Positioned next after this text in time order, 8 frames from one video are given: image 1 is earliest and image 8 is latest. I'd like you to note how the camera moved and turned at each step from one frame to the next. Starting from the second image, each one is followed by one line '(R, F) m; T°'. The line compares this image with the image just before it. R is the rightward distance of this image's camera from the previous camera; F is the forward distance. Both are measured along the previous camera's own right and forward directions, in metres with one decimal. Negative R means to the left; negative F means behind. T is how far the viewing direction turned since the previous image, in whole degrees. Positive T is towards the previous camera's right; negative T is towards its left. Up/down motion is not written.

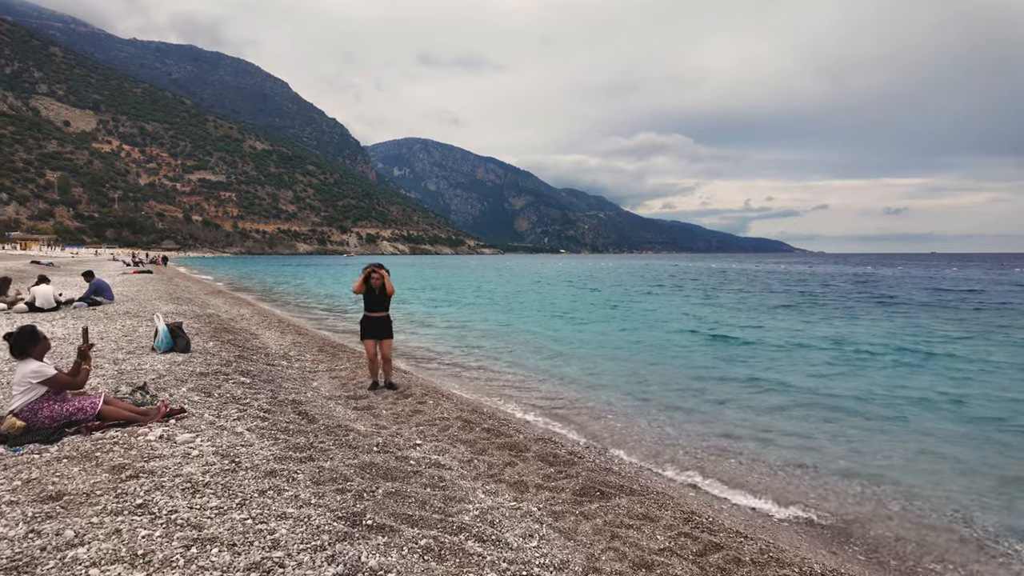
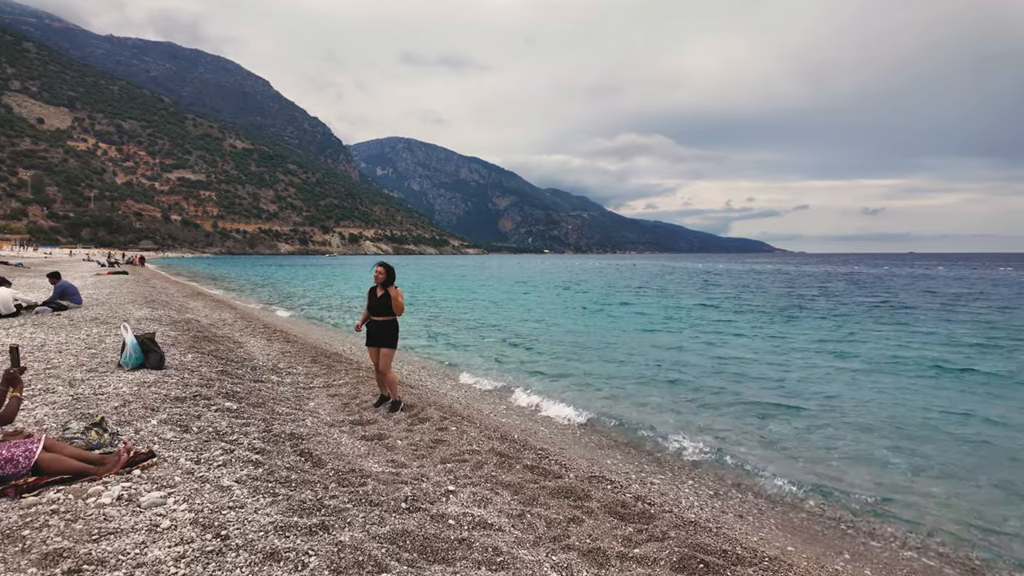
(-0.7, +1.5) m; +2°
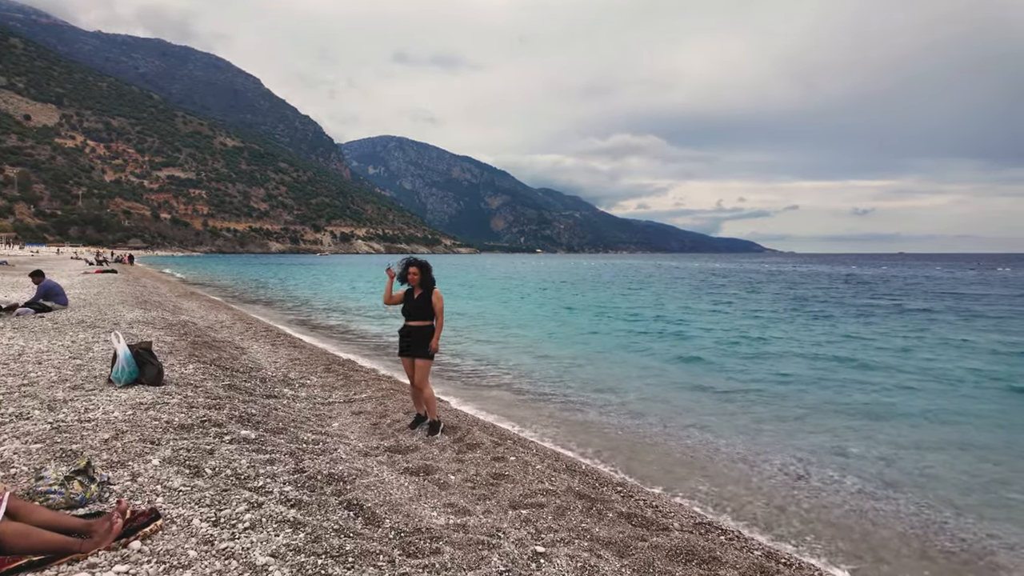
(-0.9, +1.3) m; +1°
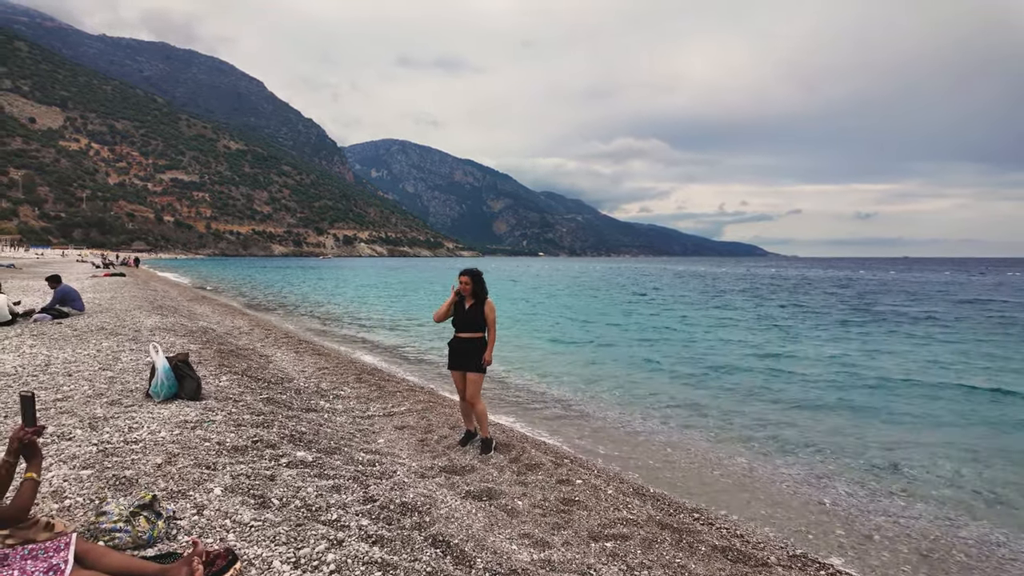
(-0.7, +0.4) m; 0°
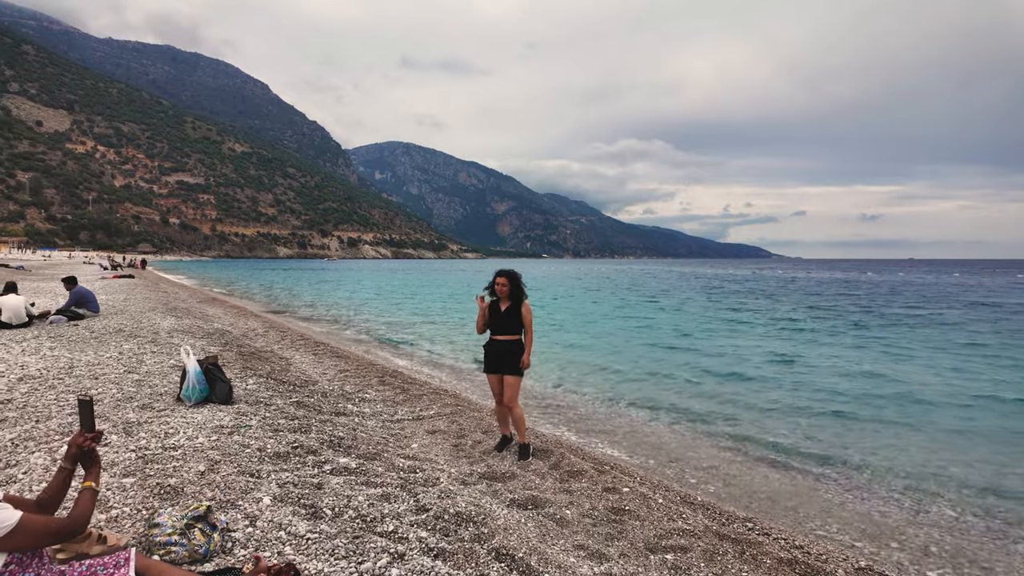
(-0.4, +0.2) m; 0°
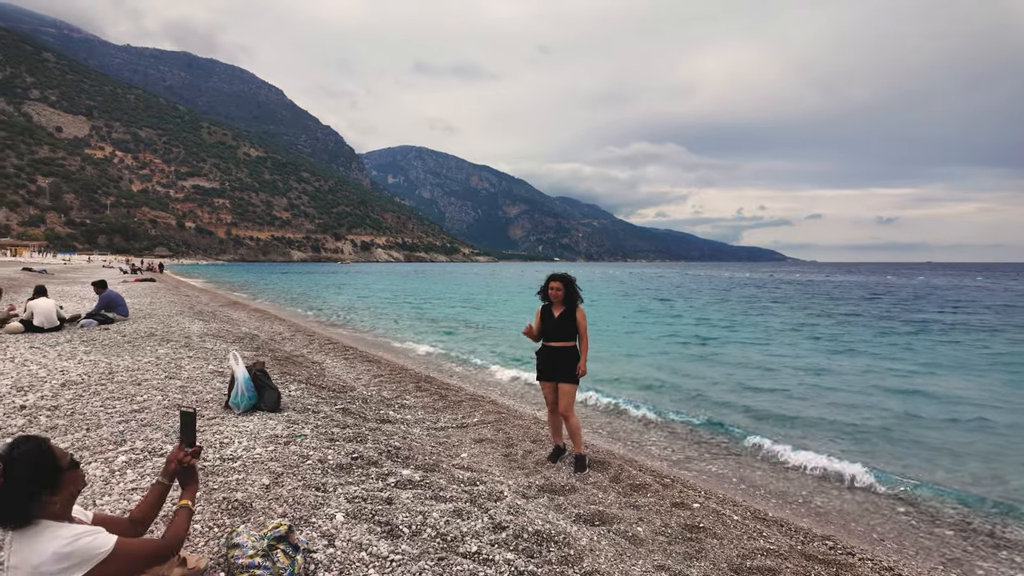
(-0.5, +0.2) m; -1°
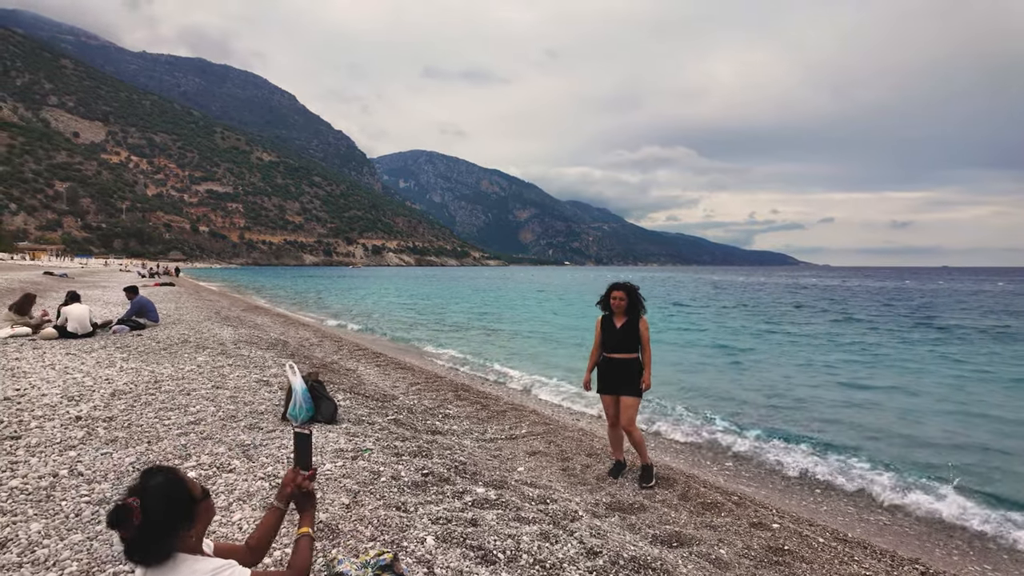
(-0.6, +0.2) m; -1°
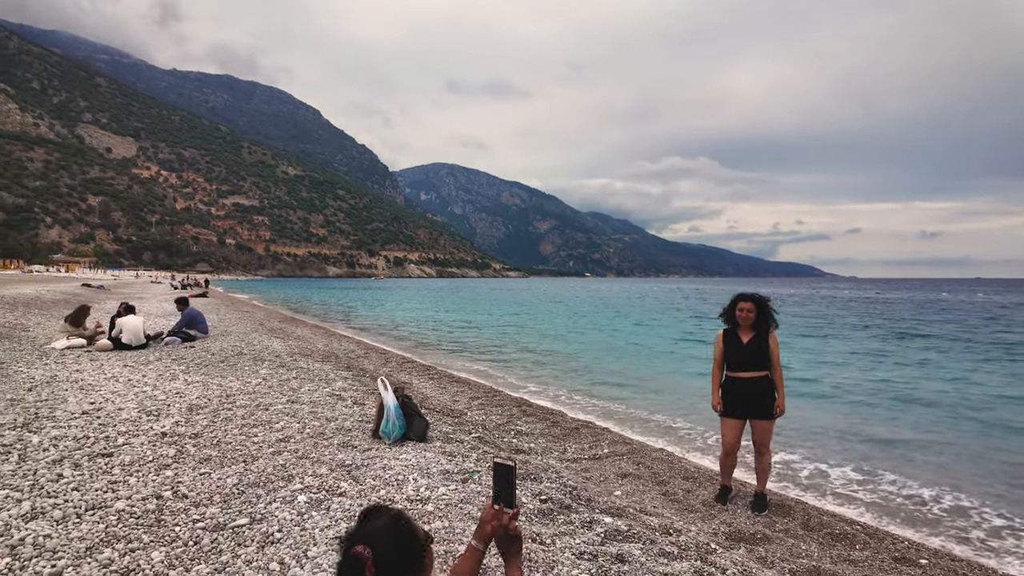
(-0.9, +0.3) m; -2°
